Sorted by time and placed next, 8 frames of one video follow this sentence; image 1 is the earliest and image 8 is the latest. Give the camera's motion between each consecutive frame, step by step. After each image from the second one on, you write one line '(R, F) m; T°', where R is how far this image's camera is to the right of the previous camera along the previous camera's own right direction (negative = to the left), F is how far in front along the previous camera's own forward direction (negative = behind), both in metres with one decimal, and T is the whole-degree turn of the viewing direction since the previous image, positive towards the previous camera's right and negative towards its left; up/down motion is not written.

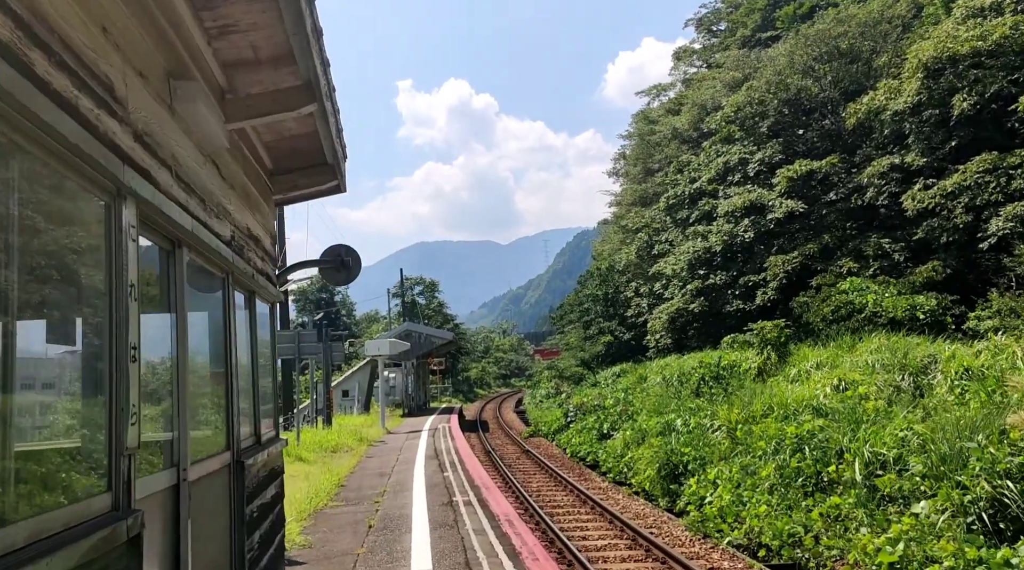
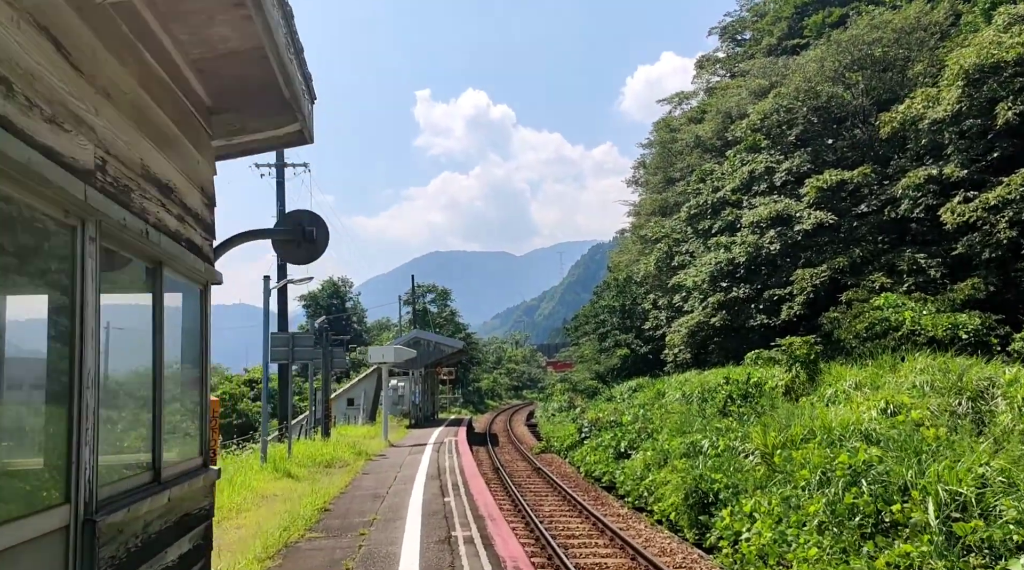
(0.0, +1.0) m; -1°
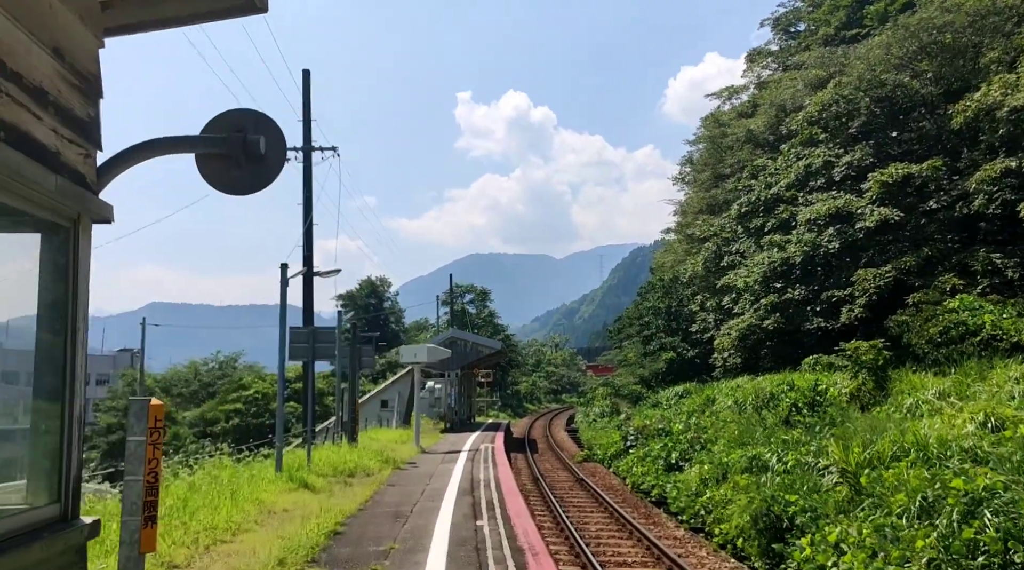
(0.0, +1.1) m; -2°
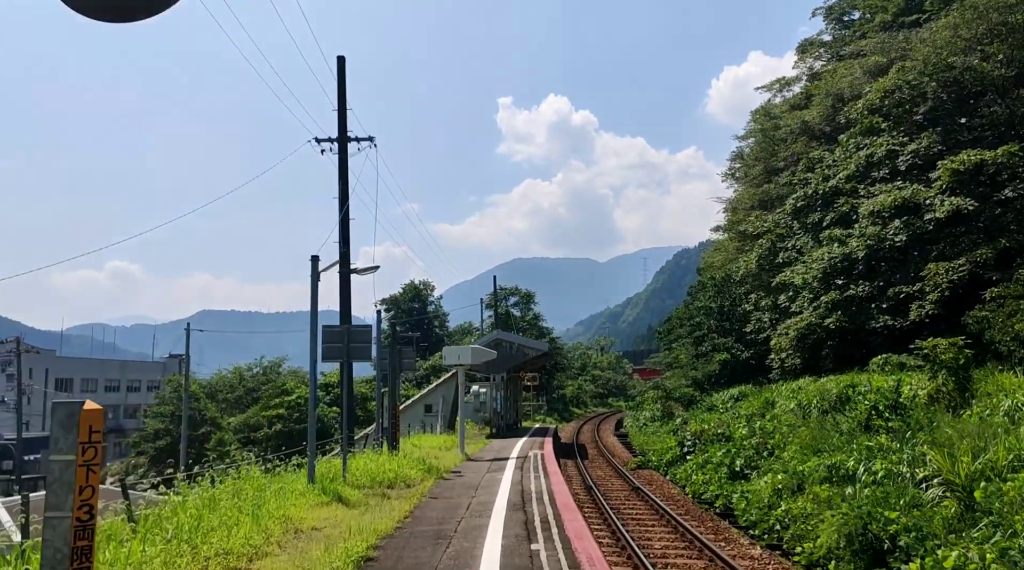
(-0.1, +0.9) m; -3°
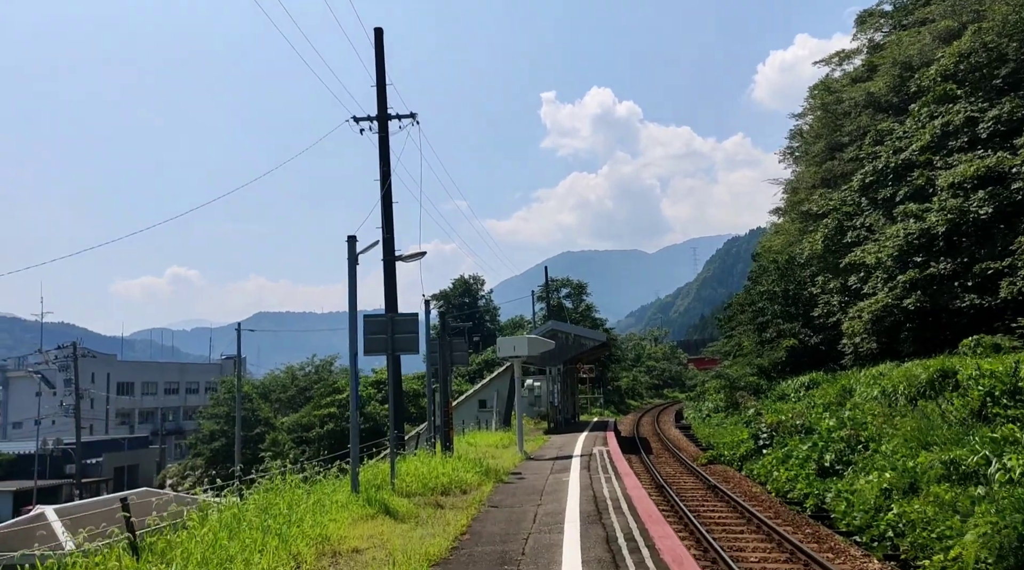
(-0.1, +1.1) m; -3°
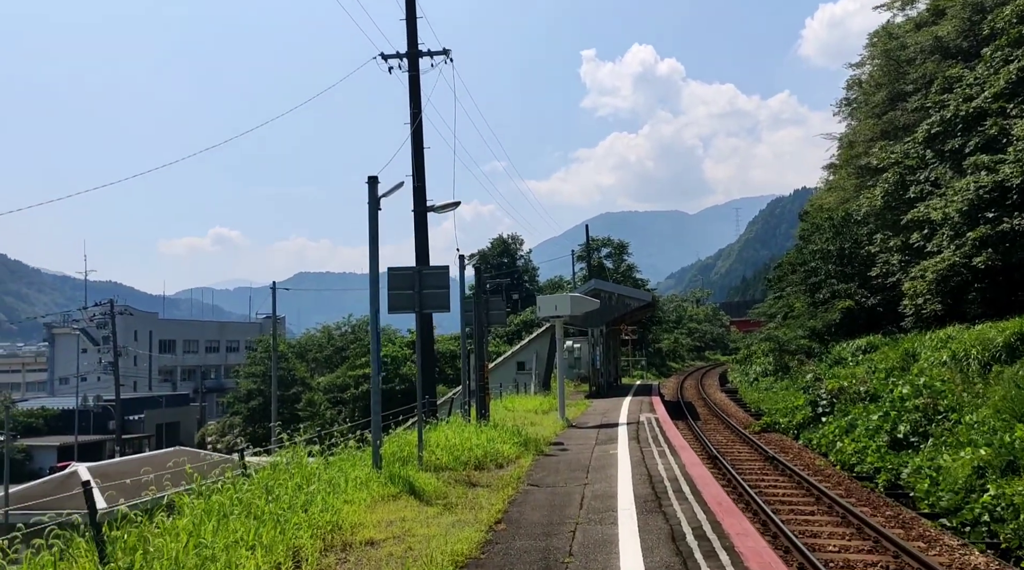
(0.0, +1.0) m; -2°
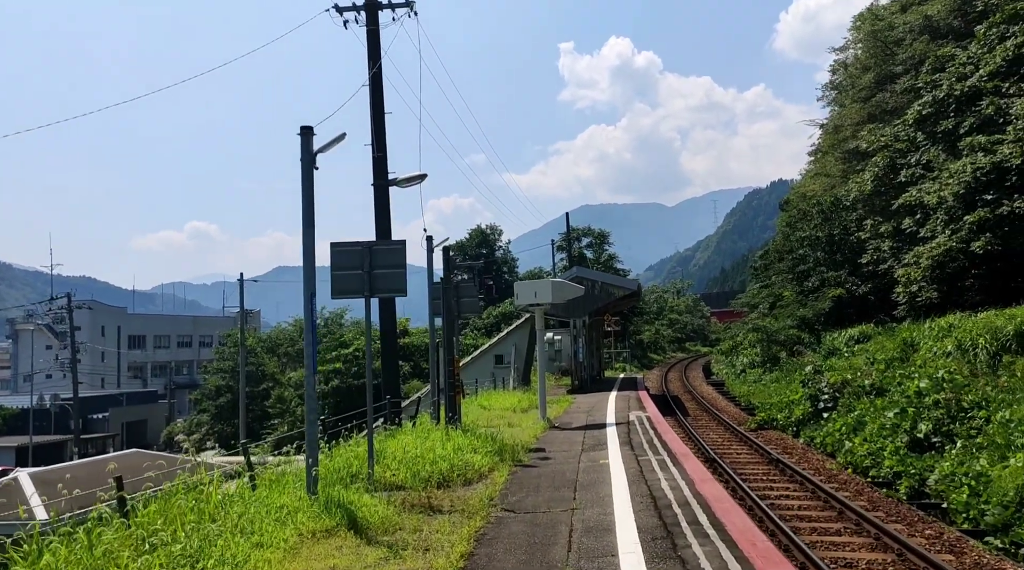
(+0.1, +1.3) m; +1°
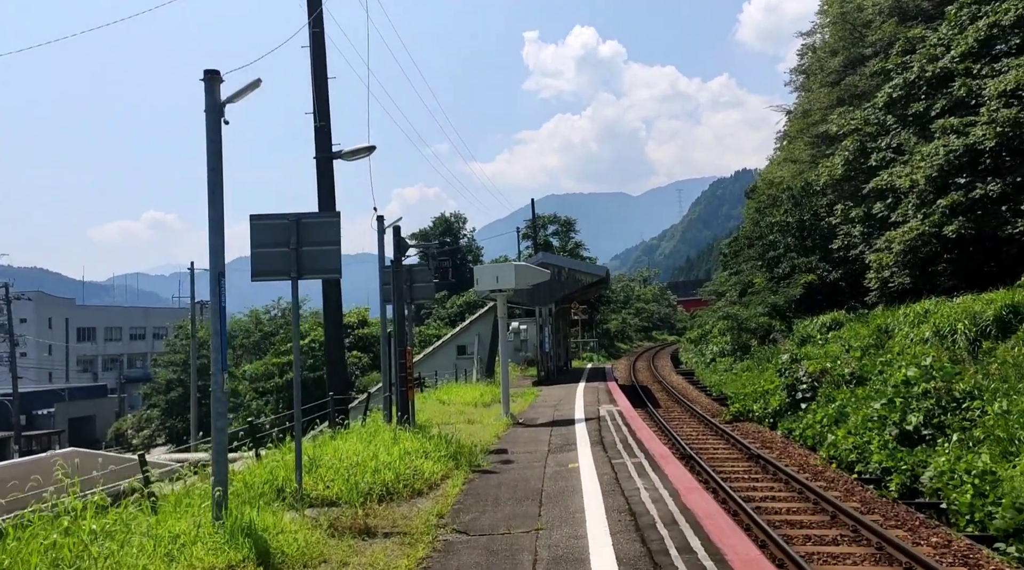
(+0.1, +0.9) m; +2°
